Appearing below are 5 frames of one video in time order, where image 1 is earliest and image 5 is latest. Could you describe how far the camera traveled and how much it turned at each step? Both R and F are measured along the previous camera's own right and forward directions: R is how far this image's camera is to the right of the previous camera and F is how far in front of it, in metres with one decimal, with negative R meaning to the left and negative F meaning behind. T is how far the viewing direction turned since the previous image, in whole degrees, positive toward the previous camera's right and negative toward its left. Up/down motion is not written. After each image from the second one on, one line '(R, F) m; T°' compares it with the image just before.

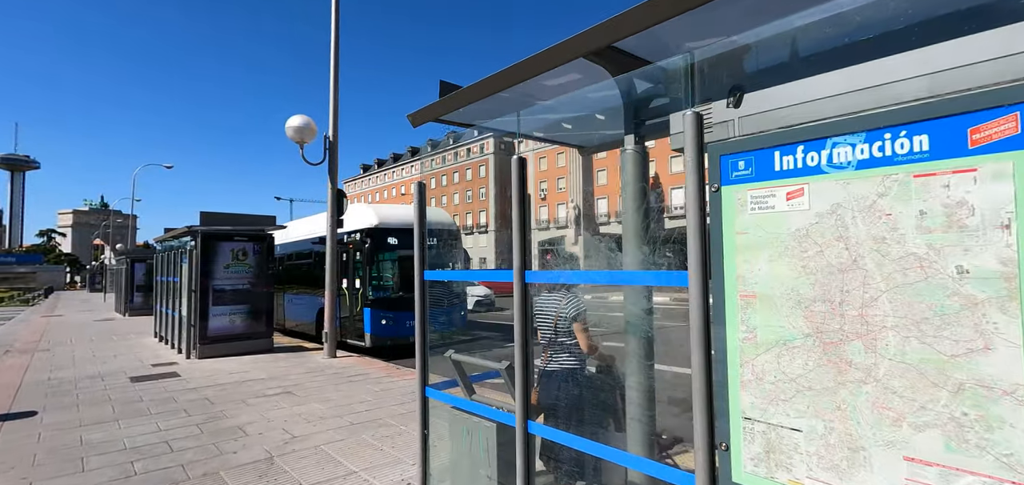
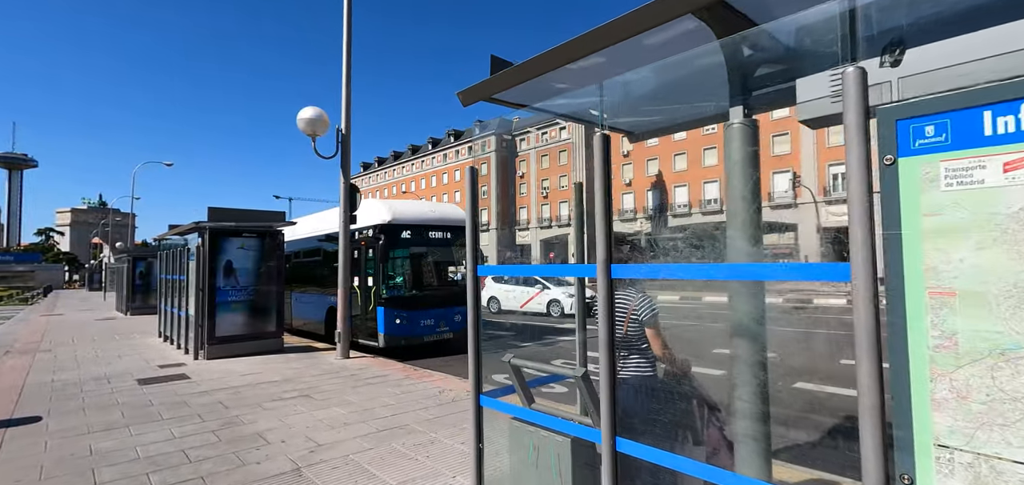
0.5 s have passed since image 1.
(-0.4, +0.3) m; 0°
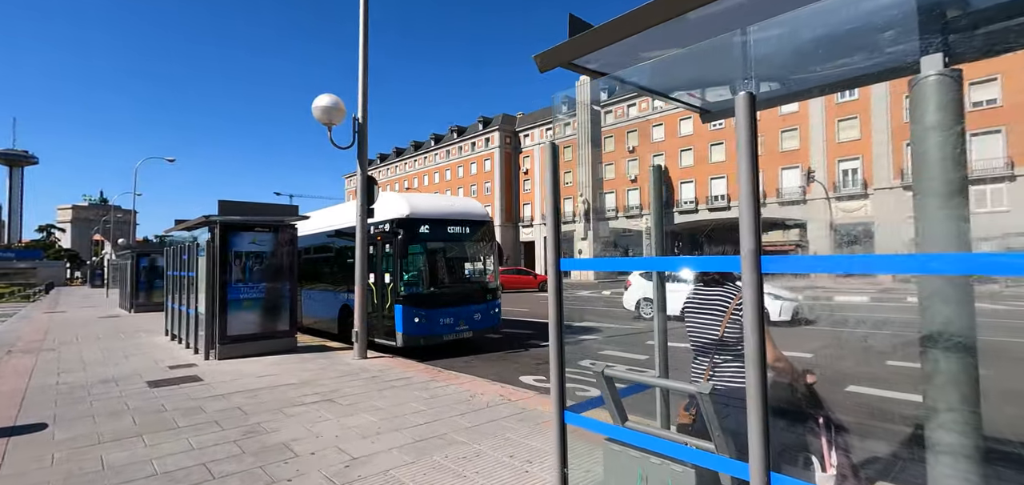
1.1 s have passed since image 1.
(-0.4, +0.4) m; 0°
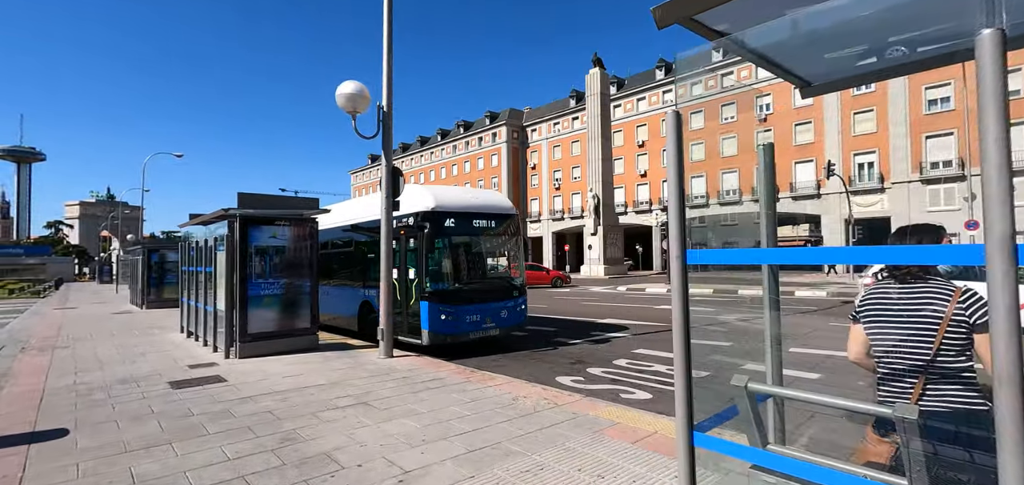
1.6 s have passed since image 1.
(-0.5, +0.4) m; -1°
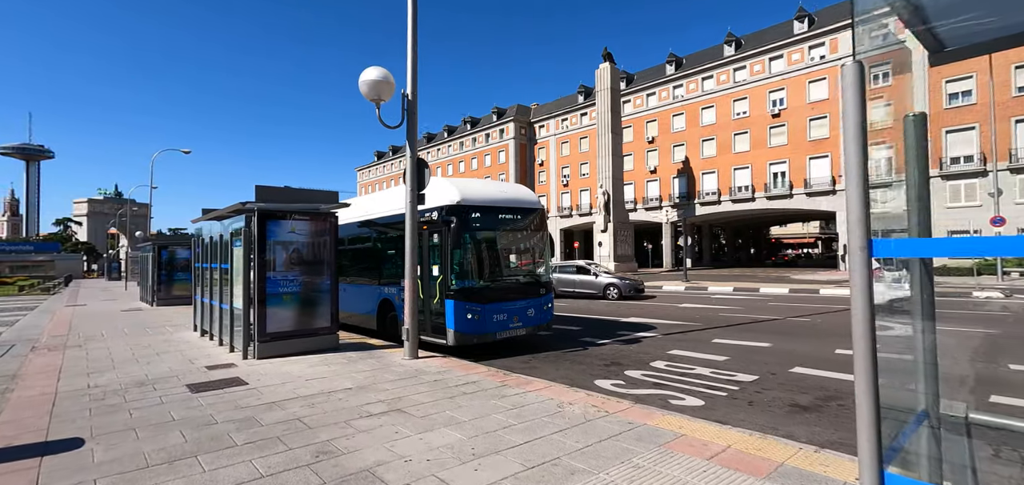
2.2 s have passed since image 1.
(-0.4, +0.4) m; -1°
